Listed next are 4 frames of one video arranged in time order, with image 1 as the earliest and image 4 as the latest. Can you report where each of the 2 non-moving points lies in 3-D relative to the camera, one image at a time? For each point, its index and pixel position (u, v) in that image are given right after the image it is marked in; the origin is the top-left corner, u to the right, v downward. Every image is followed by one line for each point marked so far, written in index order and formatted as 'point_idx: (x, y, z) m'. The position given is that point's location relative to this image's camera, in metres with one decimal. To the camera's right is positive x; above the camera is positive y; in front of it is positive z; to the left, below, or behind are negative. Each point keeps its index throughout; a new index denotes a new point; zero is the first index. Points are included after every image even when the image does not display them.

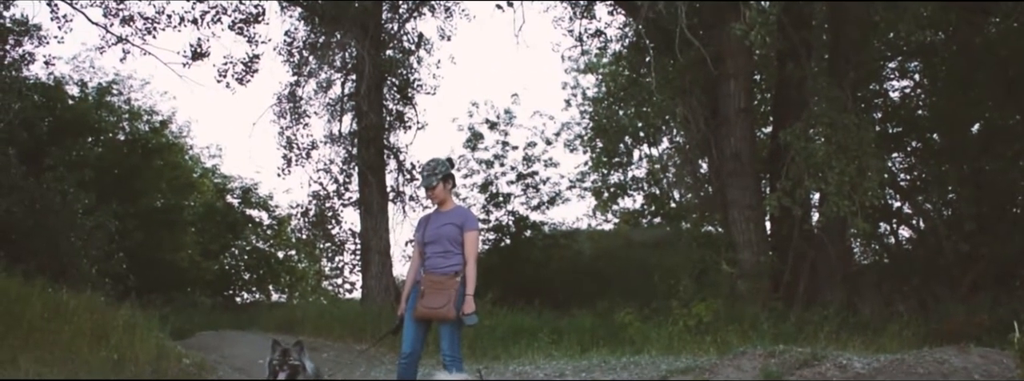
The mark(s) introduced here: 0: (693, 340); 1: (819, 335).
0: (+1.6, -1.3, +12.5) m
1: (+2.8, -1.3, +13.0) m
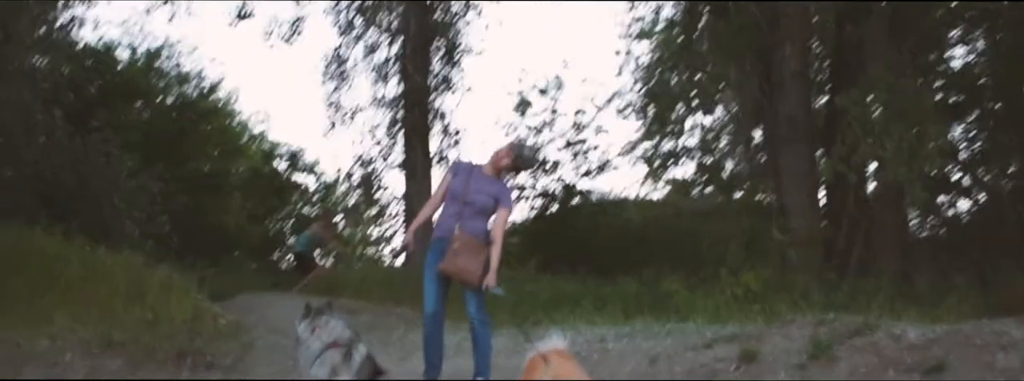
0: (+1.9, -1.0, +12.2) m
1: (+3.1, -1.0, +12.6) m
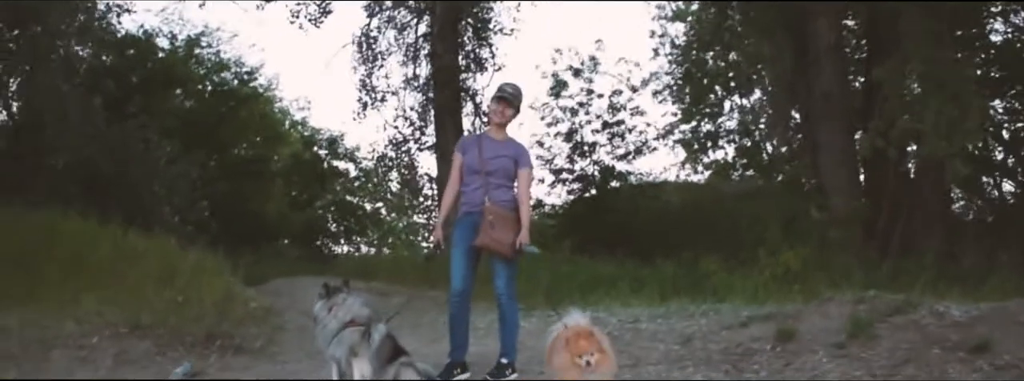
0: (+2.2, -0.8, +12.0) m
1: (+3.4, -0.8, +12.3) m
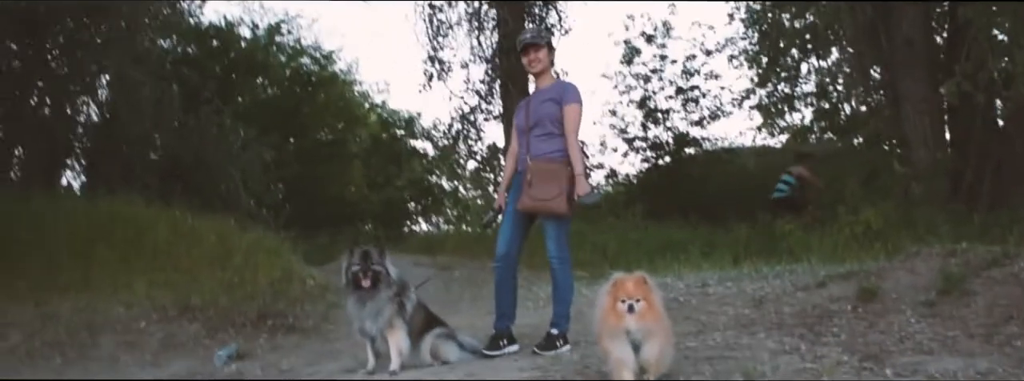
0: (+2.8, -0.5, +11.3) m
1: (+4.0, -0.4, +11.6) m
